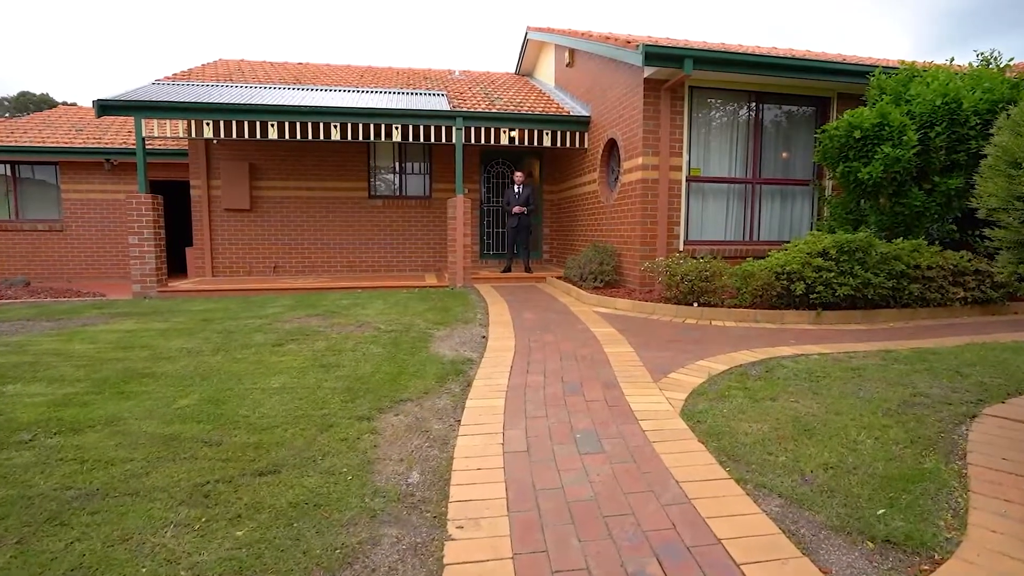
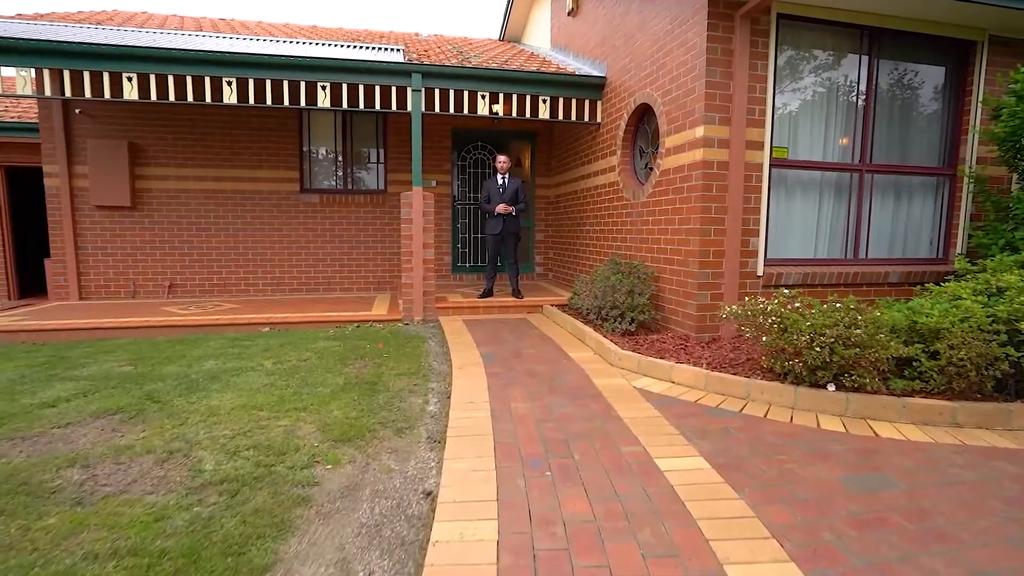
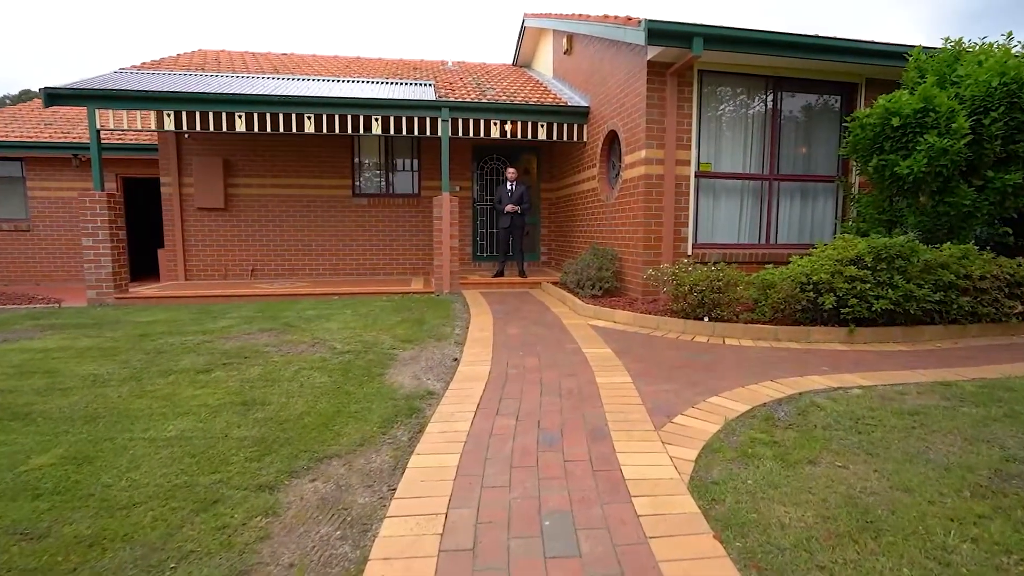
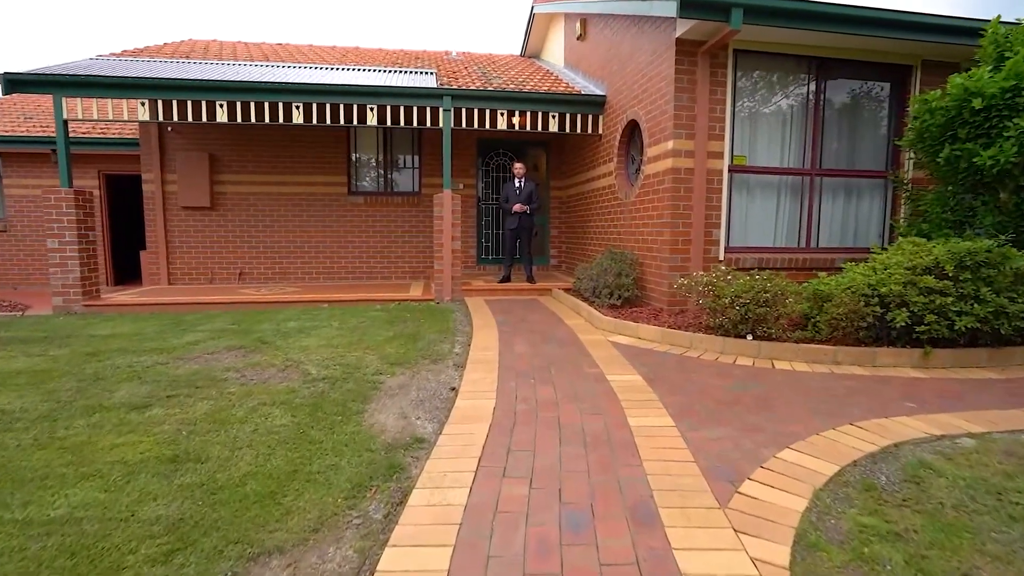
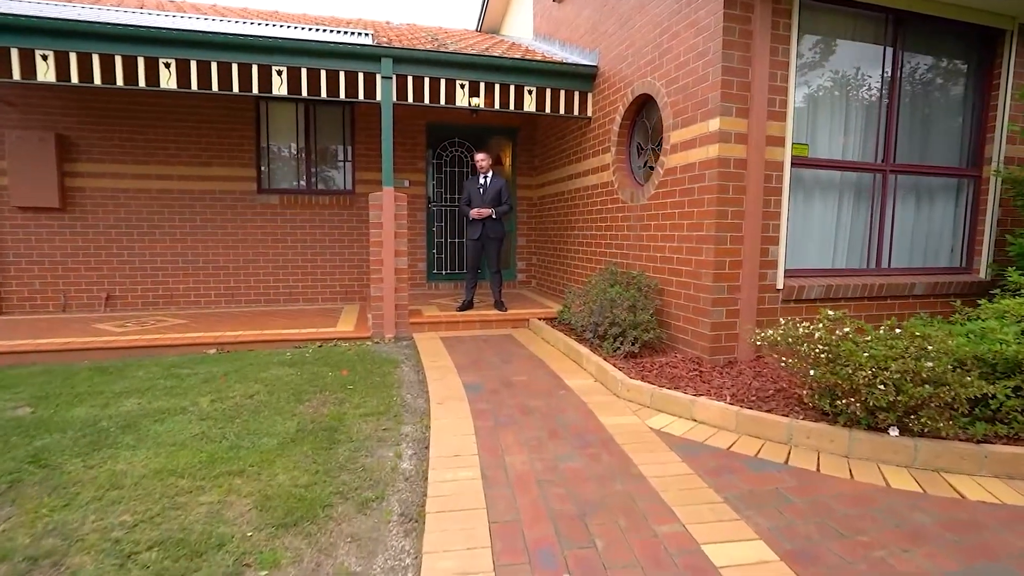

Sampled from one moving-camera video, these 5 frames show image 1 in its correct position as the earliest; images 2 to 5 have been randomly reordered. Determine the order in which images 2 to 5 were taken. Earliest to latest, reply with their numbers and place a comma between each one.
3, 4, 2, 5
